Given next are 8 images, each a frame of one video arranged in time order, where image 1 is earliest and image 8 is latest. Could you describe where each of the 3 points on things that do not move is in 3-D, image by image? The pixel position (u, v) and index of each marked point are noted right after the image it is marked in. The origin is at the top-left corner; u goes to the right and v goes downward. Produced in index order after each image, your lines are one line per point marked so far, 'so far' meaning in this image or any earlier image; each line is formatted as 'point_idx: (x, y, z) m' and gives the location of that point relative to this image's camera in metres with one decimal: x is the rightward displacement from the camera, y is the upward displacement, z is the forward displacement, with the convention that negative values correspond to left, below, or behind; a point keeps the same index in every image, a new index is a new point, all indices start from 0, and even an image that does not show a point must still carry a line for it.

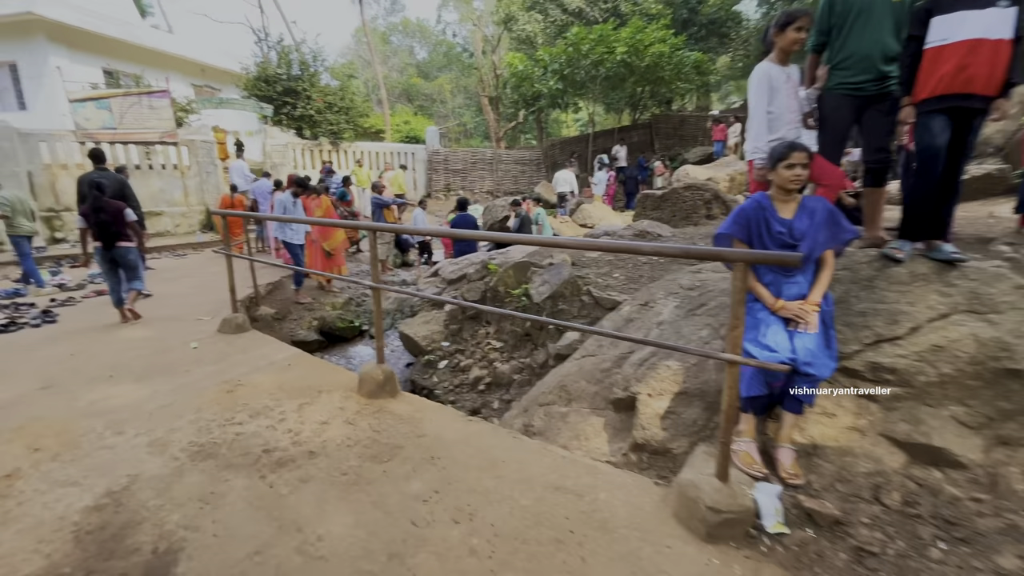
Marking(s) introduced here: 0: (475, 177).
0: (-1.4, +4.3, +17.8) m
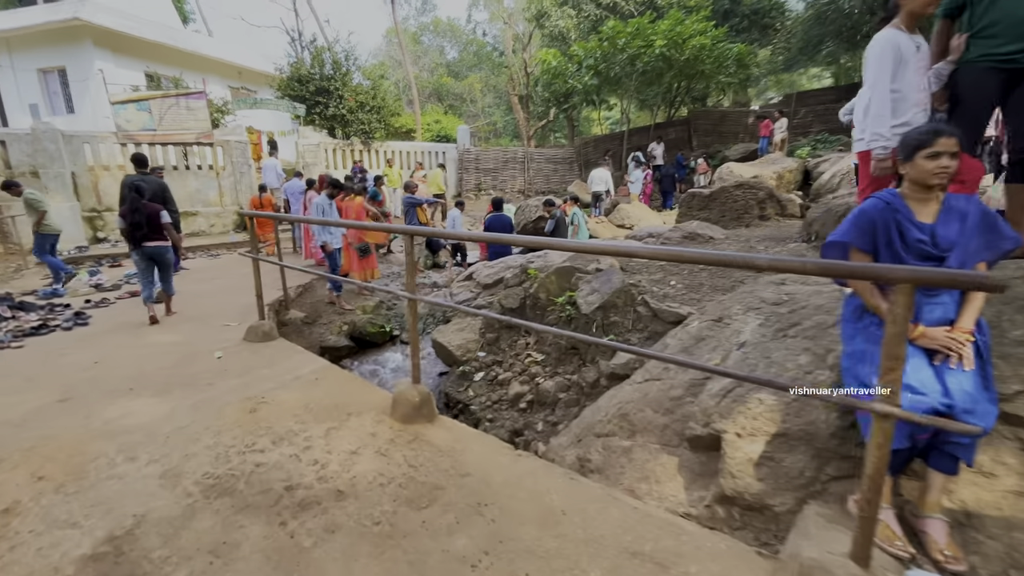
0: (-0.2, +4.2, +17.4) m
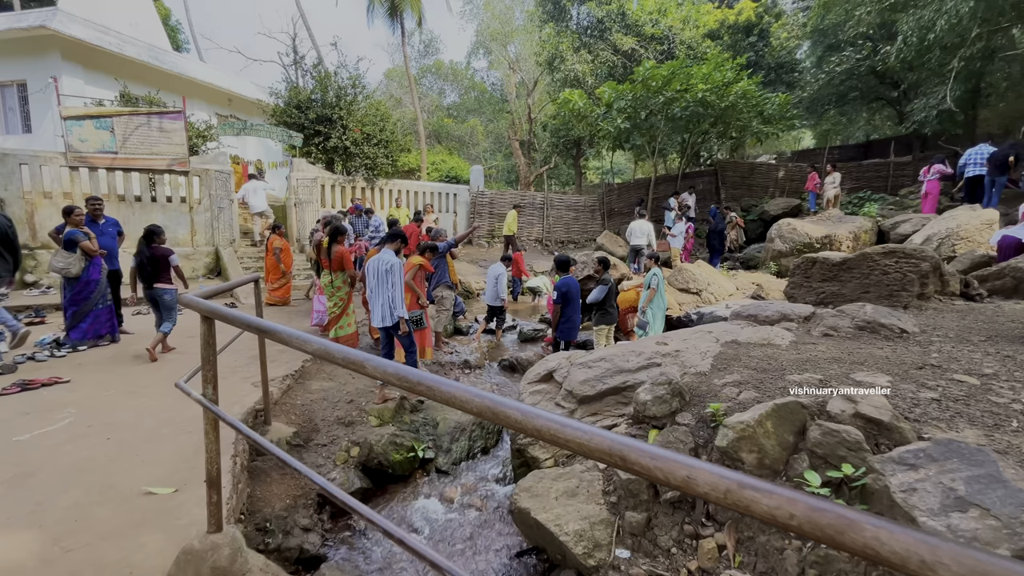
0: (+0.4, +2.2, +15.7) m
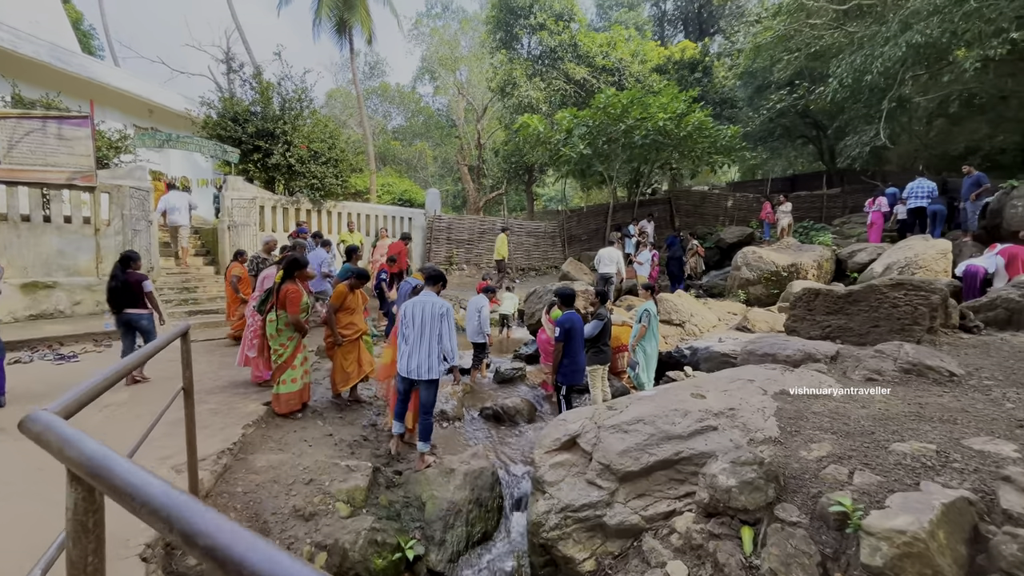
0: (-1.0, +1.3, +14.9) m
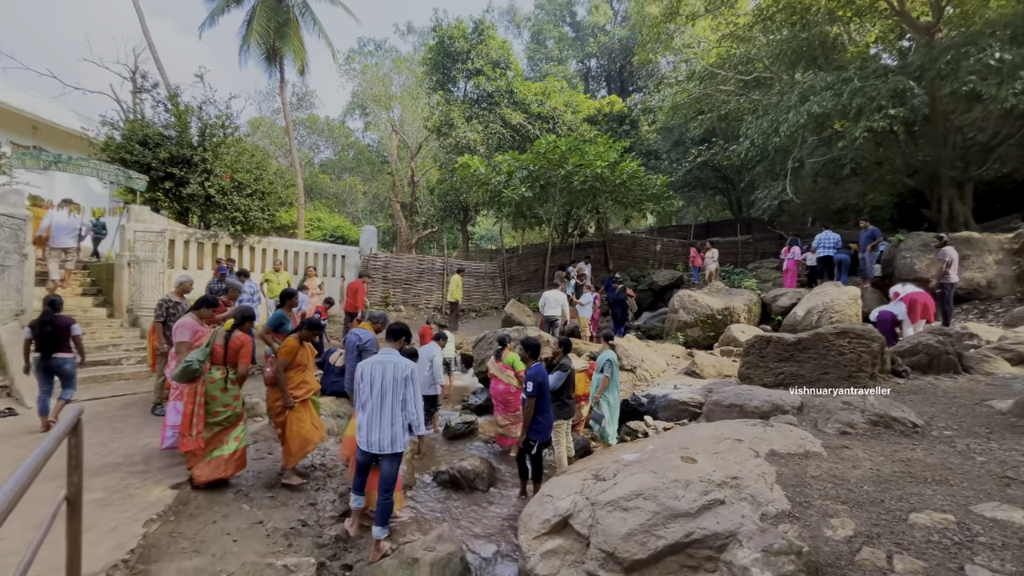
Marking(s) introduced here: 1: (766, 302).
0: (-2.9, 0.0, +14.3) m
1: (+6.5, -0.4, +11.8) m
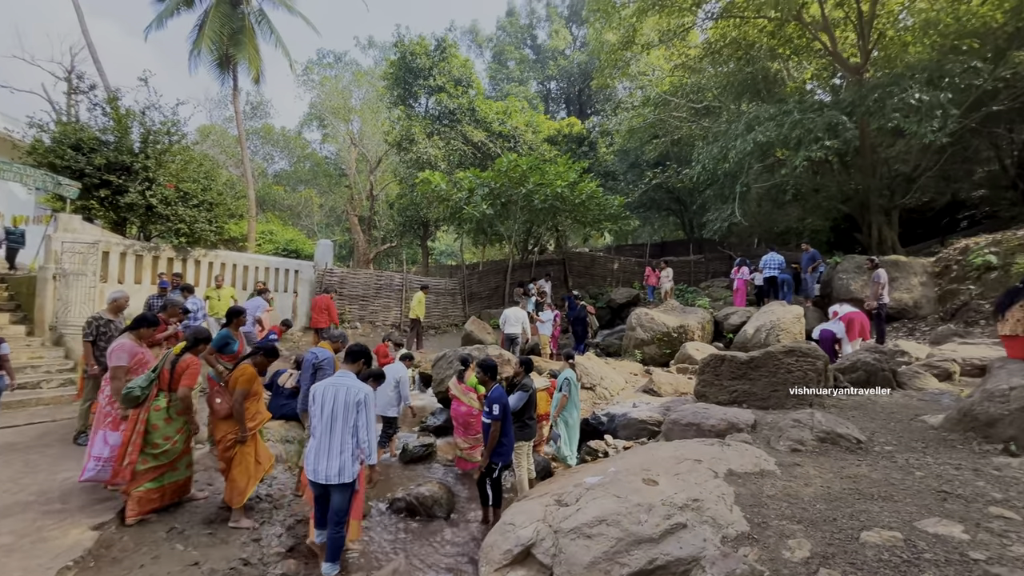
0: (-4.1, -0.5, +14.0) m
1: (+5.5, -0.9, +12.3) m
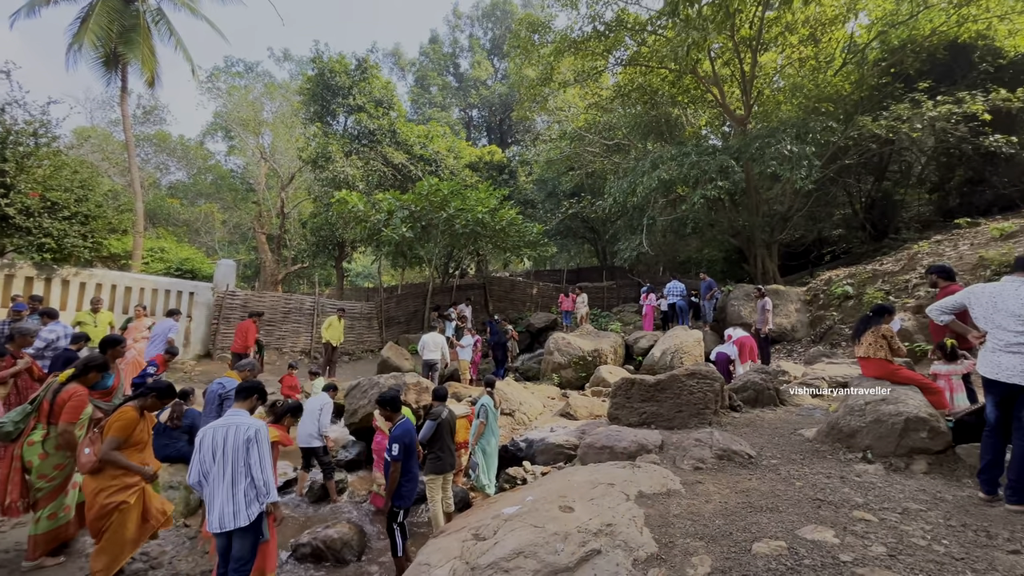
0: (-6.4, -1.2, +13.0) m
1: (+3.3, -1.6, +13.0) m
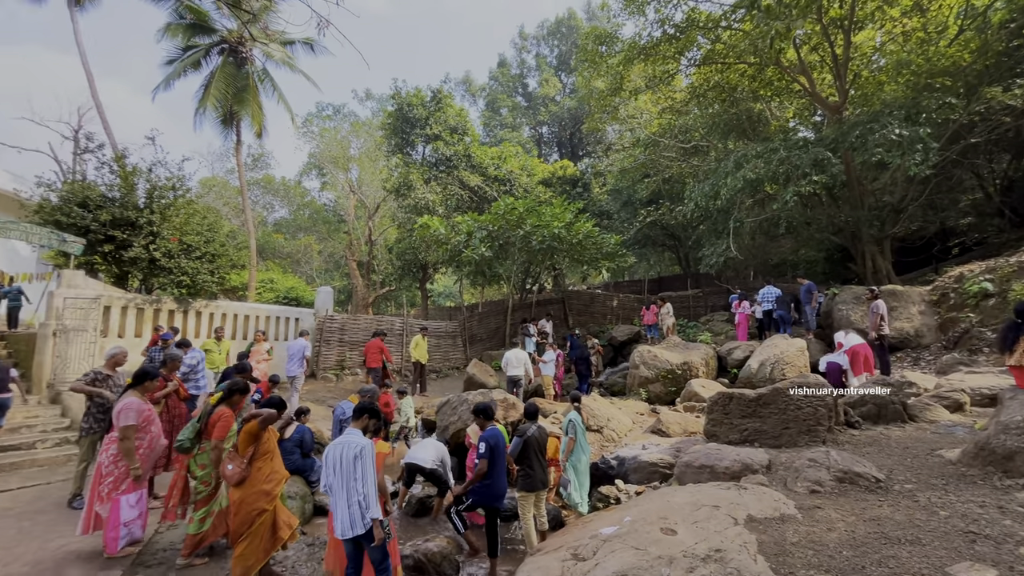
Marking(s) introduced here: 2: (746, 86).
0: (-4.0, -1.9, +13.9) m
1: (+5.5, -1.8, +12.2) m
2: (+7.6, +6.5, +14.9) m
